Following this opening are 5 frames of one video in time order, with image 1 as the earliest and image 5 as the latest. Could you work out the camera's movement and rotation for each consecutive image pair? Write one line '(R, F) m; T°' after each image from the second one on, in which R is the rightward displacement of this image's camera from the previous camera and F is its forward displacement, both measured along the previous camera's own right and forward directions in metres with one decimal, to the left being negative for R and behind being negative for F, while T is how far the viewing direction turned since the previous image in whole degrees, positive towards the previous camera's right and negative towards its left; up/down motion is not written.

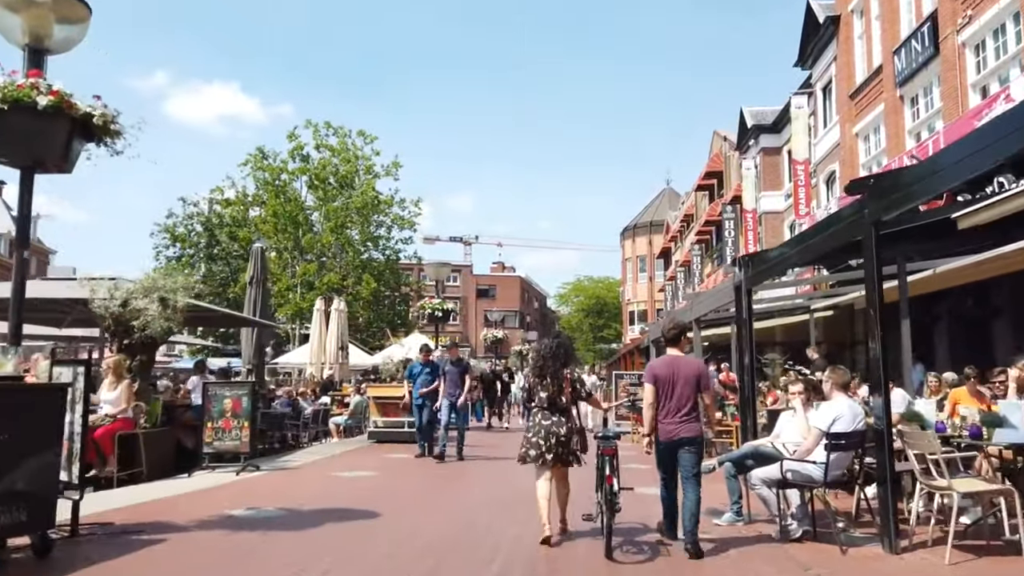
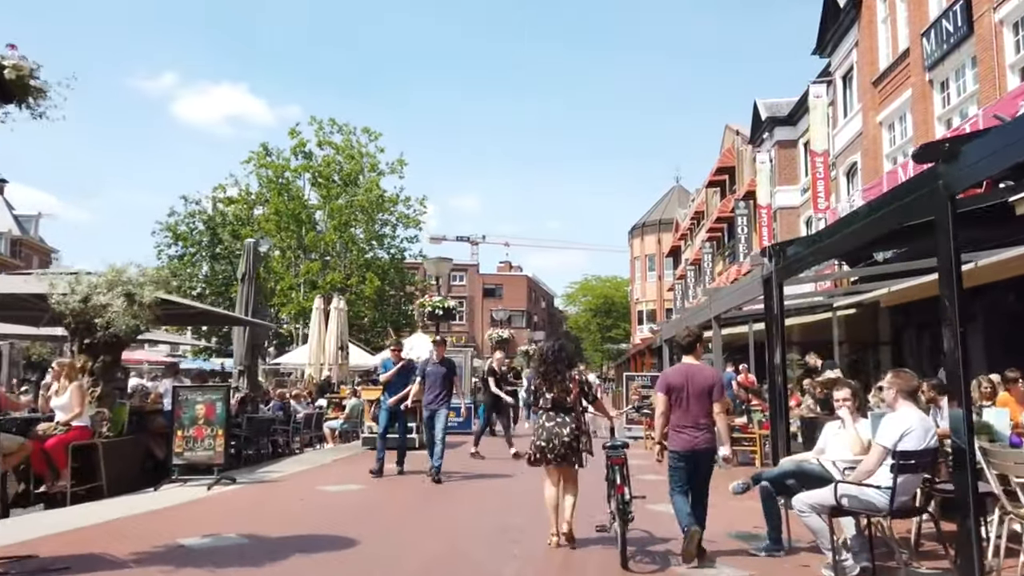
(+0.1, +1.1) m; -1°
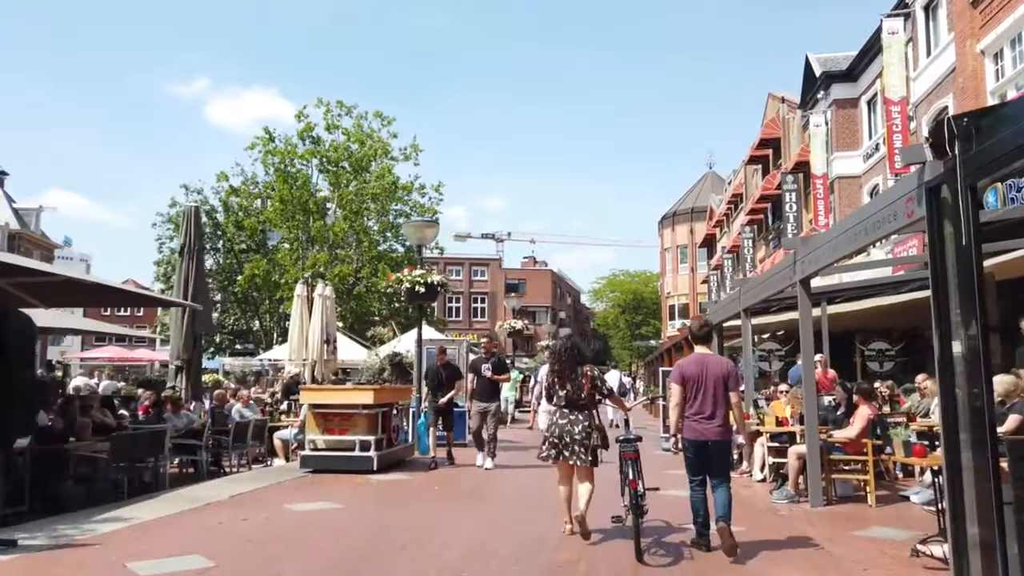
(+0.5, +4.1) m; -2°
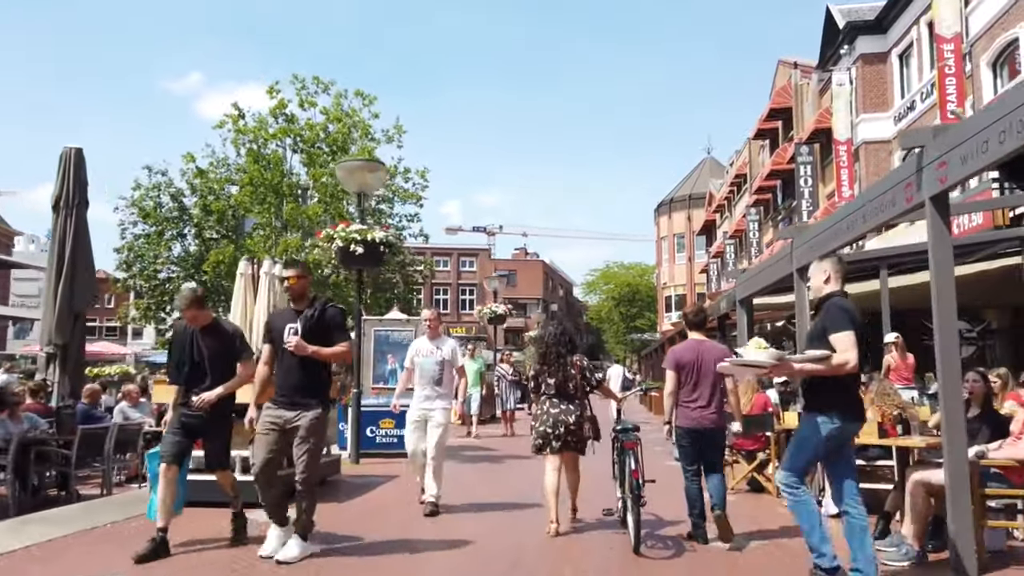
(+0.4, +3.4) m; +1°
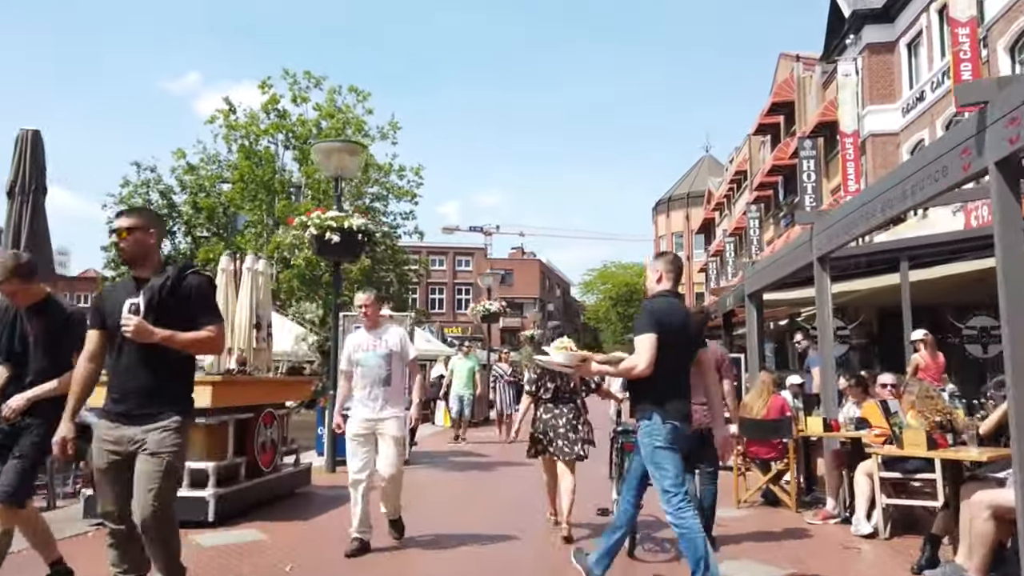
(+0.1, +0.9) m; 0°
